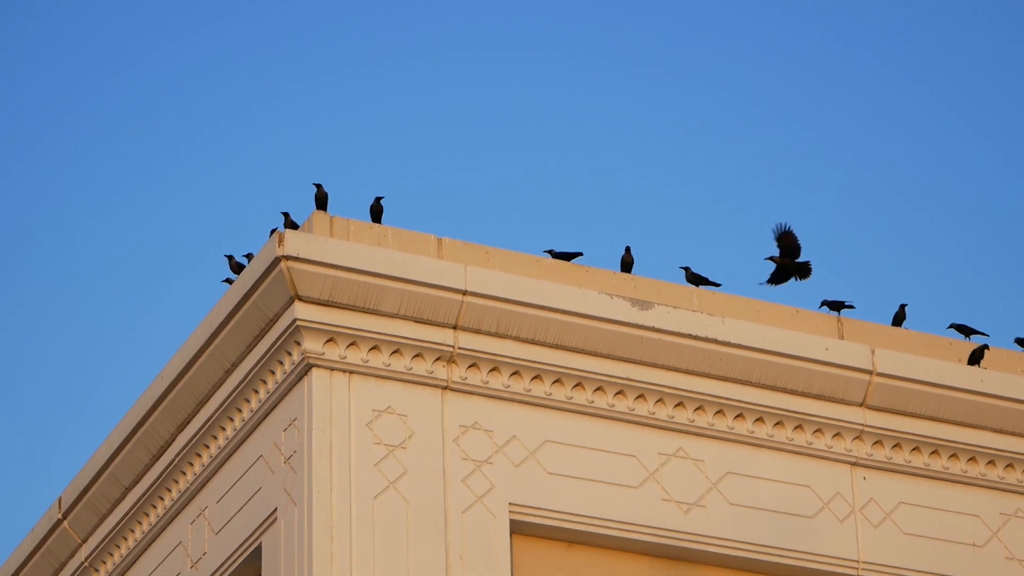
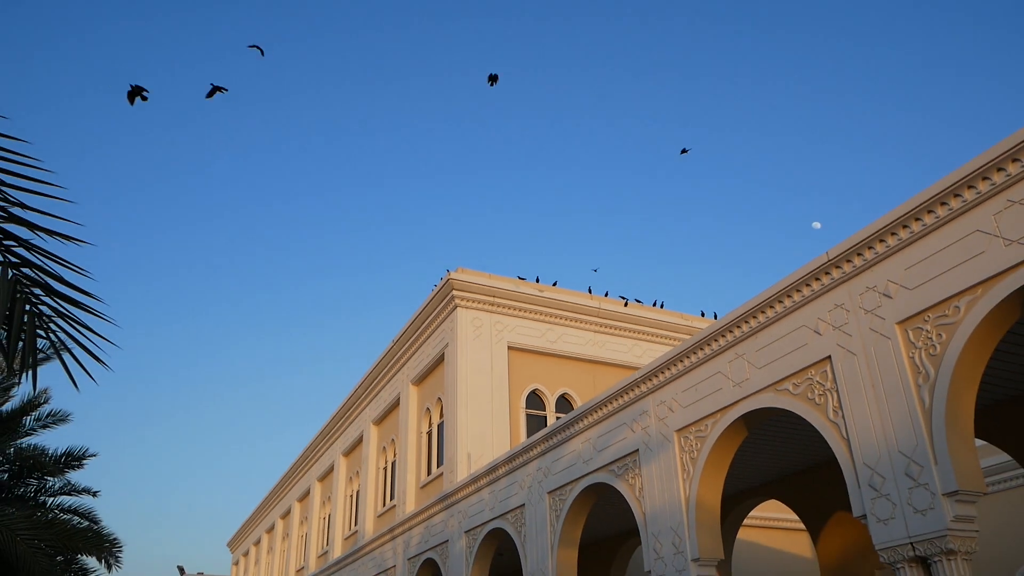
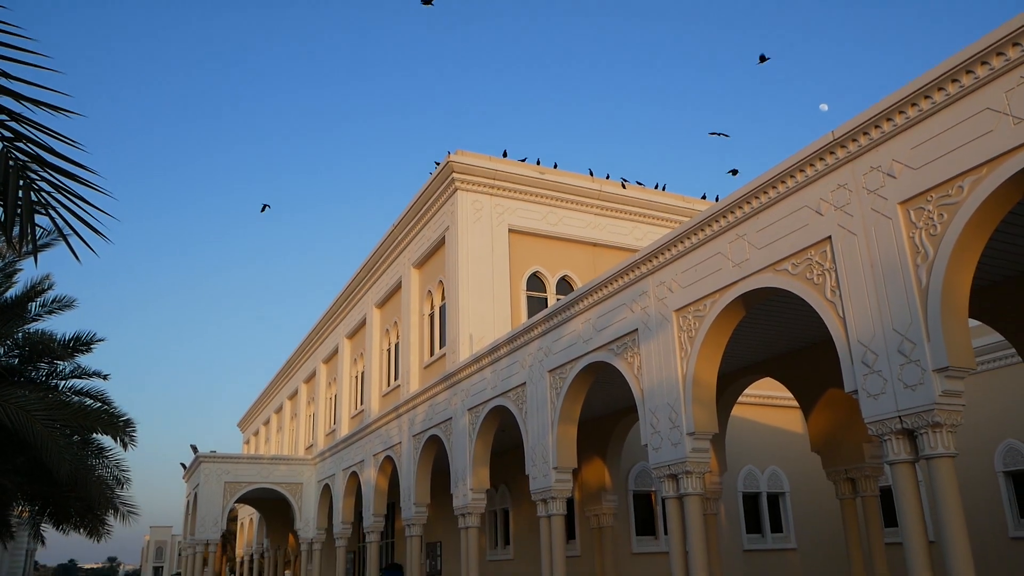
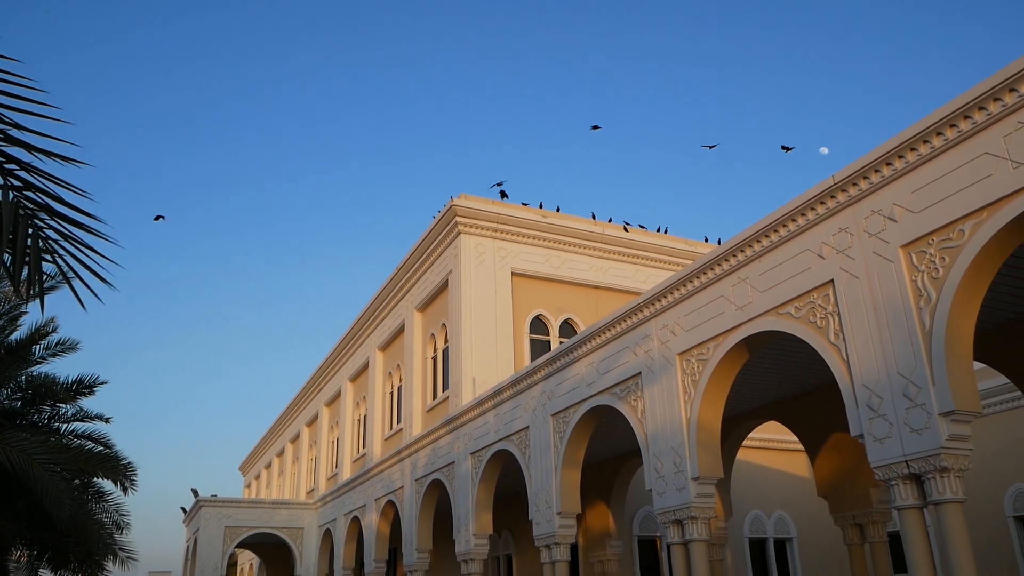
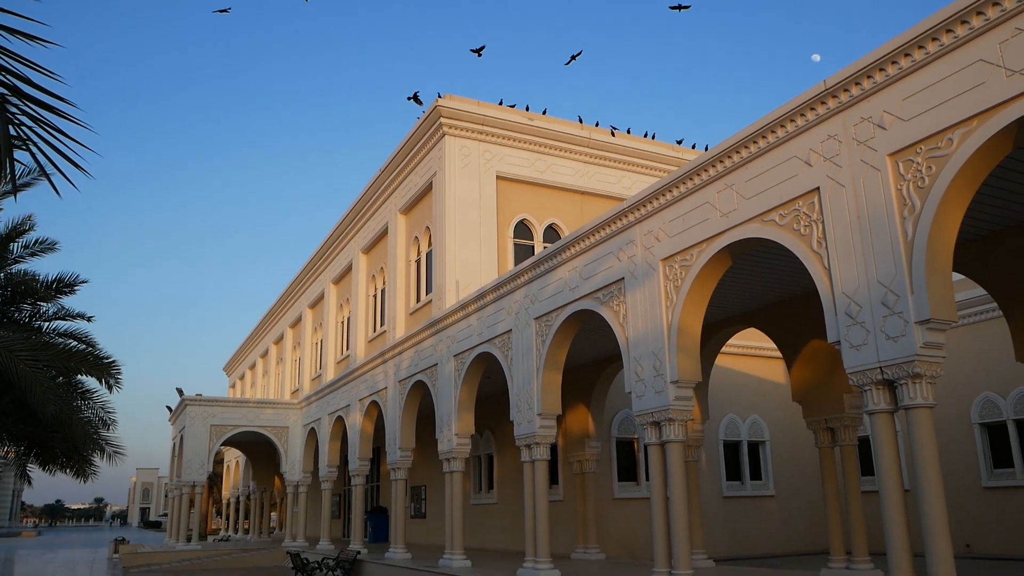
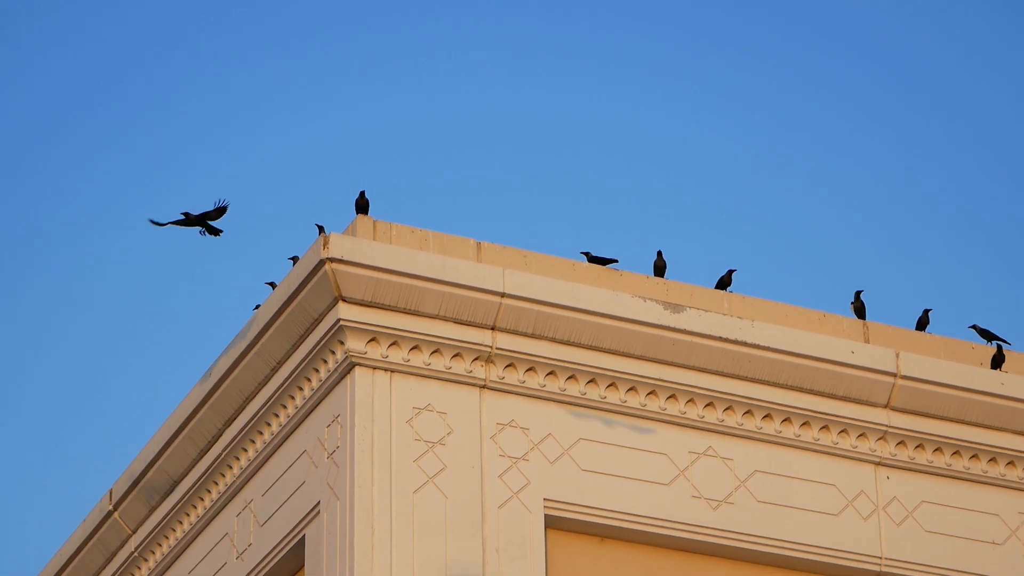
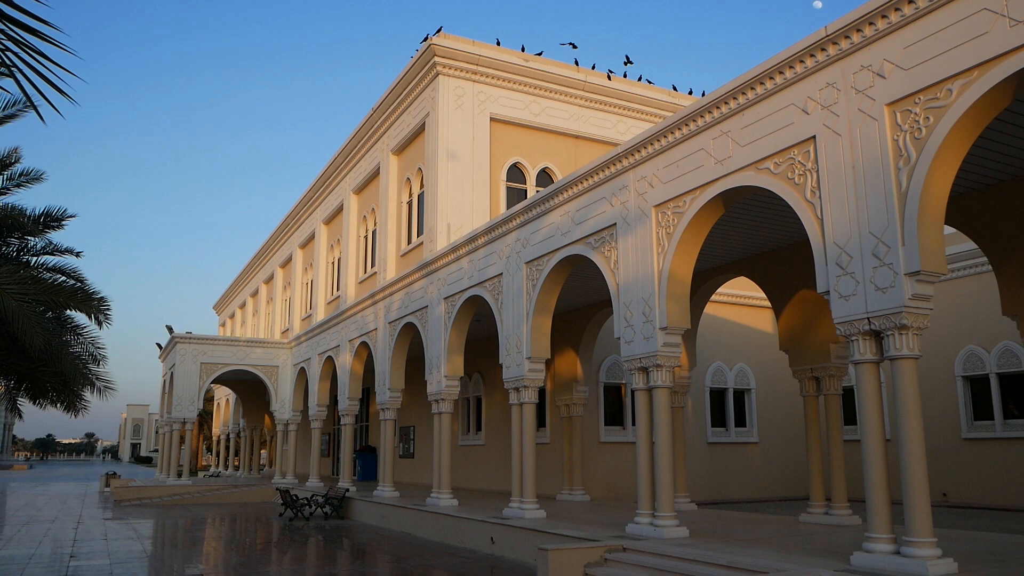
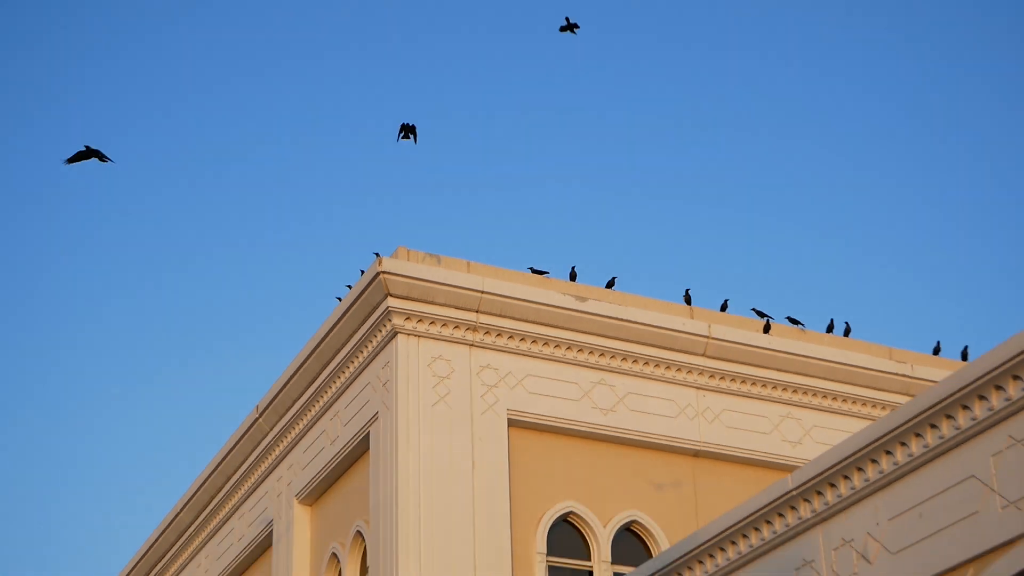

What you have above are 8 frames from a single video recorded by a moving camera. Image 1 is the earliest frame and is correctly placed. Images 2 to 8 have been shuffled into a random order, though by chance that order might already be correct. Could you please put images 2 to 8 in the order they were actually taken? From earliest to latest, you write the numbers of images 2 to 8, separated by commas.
6, 8, 2, 4, 3, 5, 7
